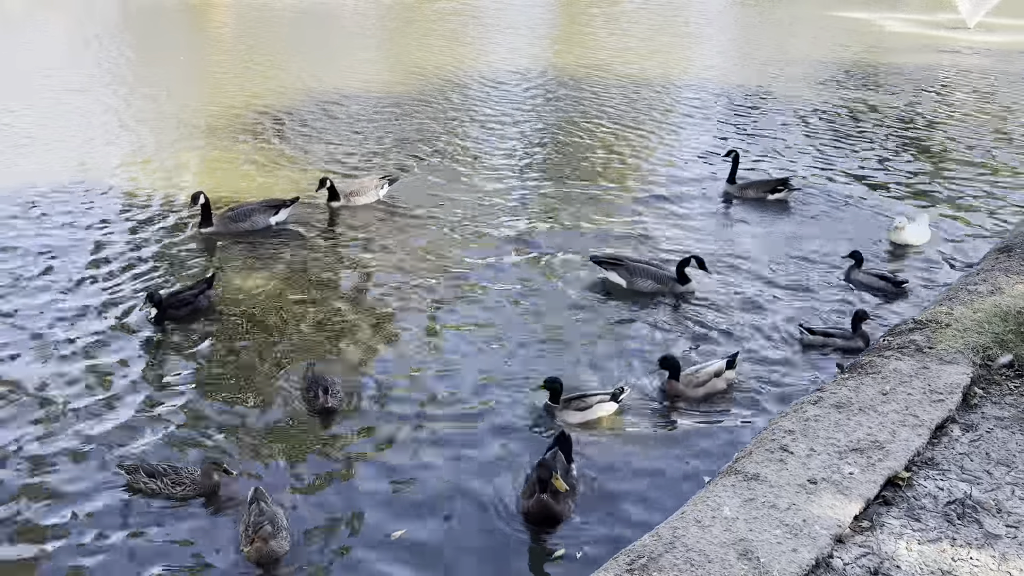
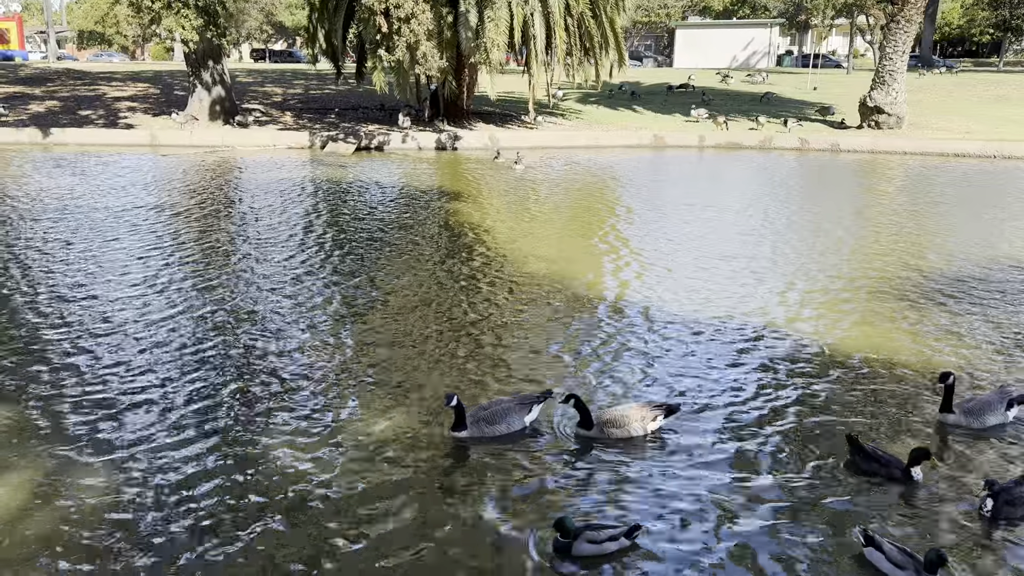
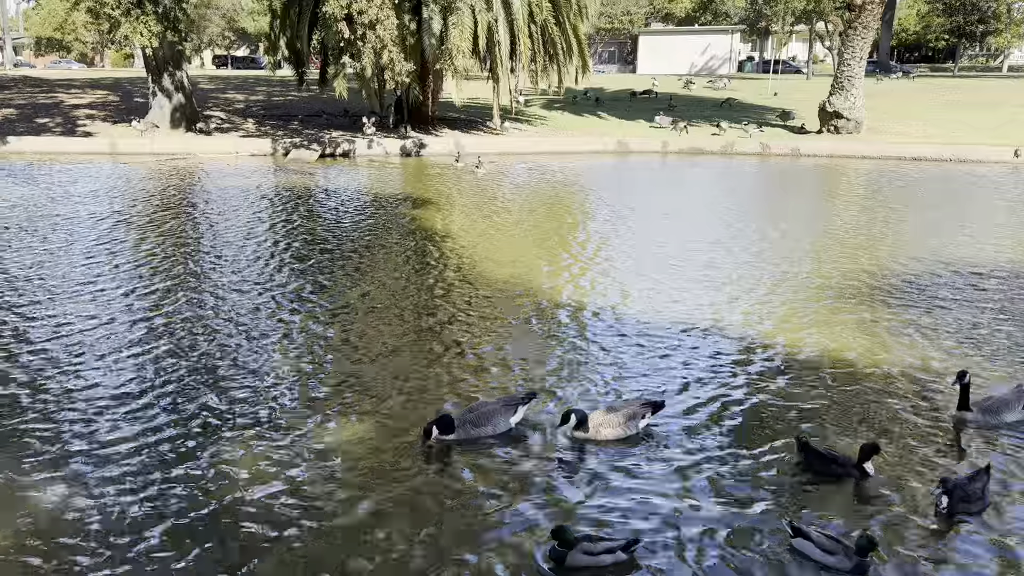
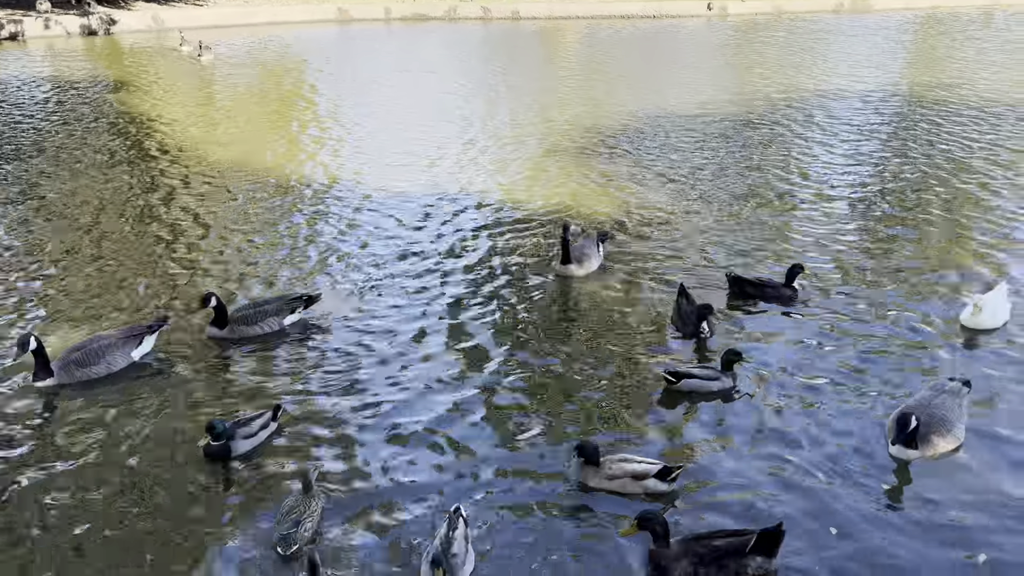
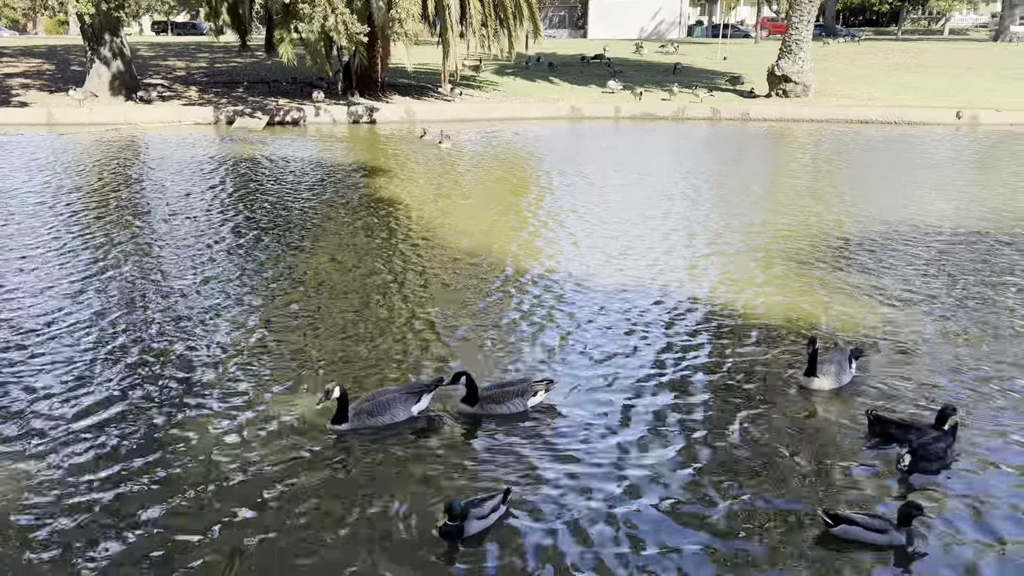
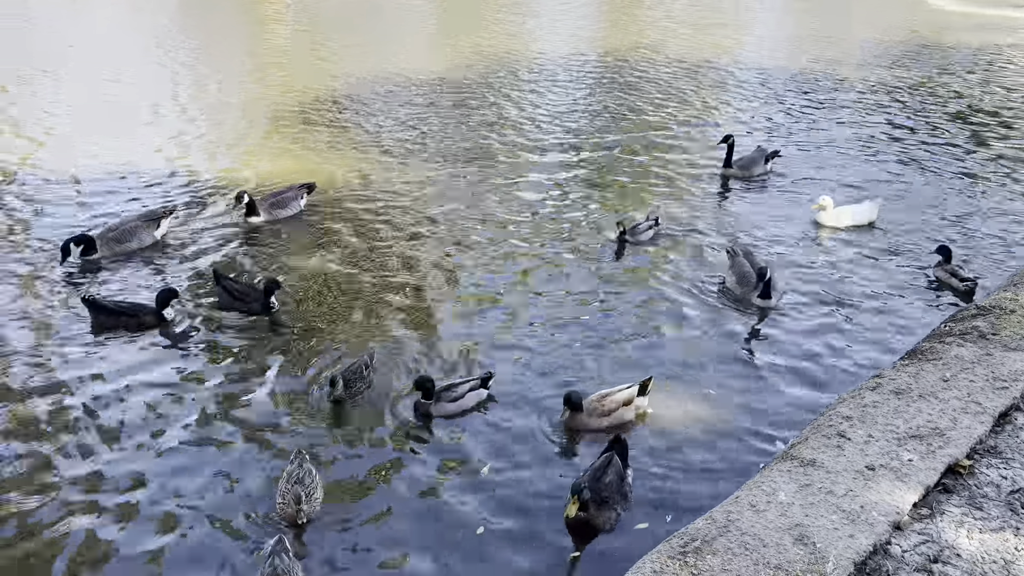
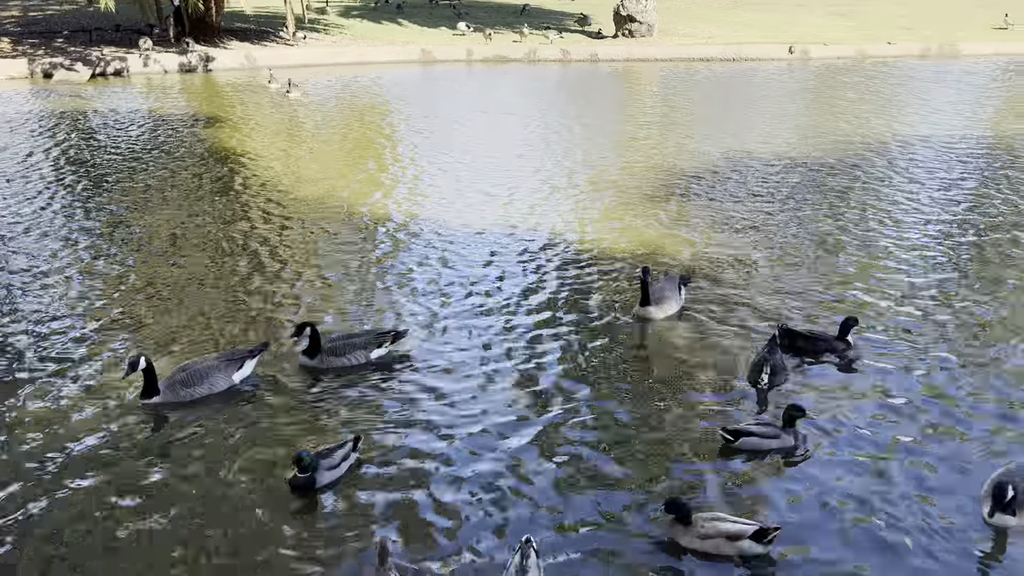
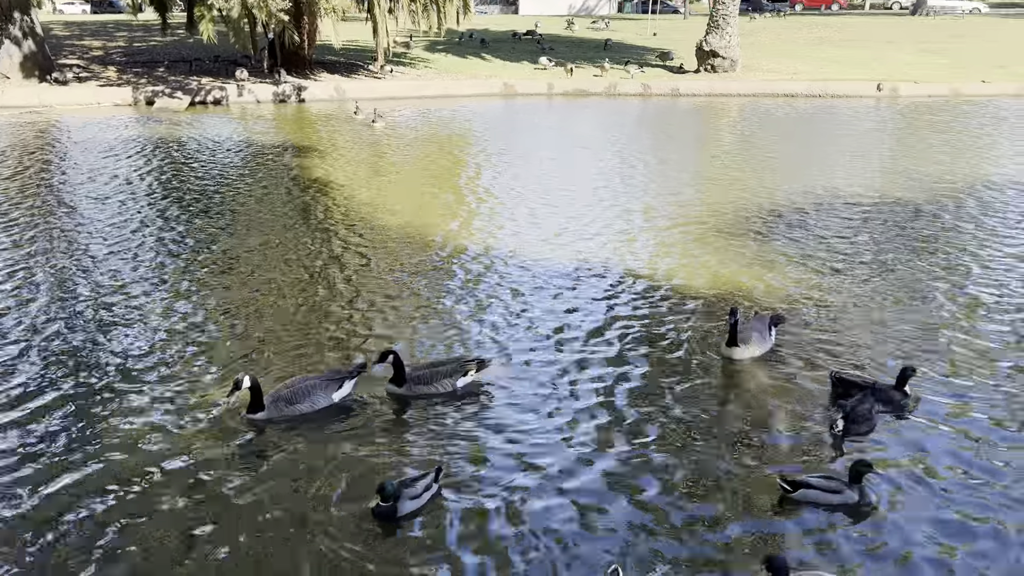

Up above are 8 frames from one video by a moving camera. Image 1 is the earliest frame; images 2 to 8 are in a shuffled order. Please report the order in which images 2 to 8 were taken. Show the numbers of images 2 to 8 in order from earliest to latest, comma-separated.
6, 3, 2, 5, 8, 7, 4
